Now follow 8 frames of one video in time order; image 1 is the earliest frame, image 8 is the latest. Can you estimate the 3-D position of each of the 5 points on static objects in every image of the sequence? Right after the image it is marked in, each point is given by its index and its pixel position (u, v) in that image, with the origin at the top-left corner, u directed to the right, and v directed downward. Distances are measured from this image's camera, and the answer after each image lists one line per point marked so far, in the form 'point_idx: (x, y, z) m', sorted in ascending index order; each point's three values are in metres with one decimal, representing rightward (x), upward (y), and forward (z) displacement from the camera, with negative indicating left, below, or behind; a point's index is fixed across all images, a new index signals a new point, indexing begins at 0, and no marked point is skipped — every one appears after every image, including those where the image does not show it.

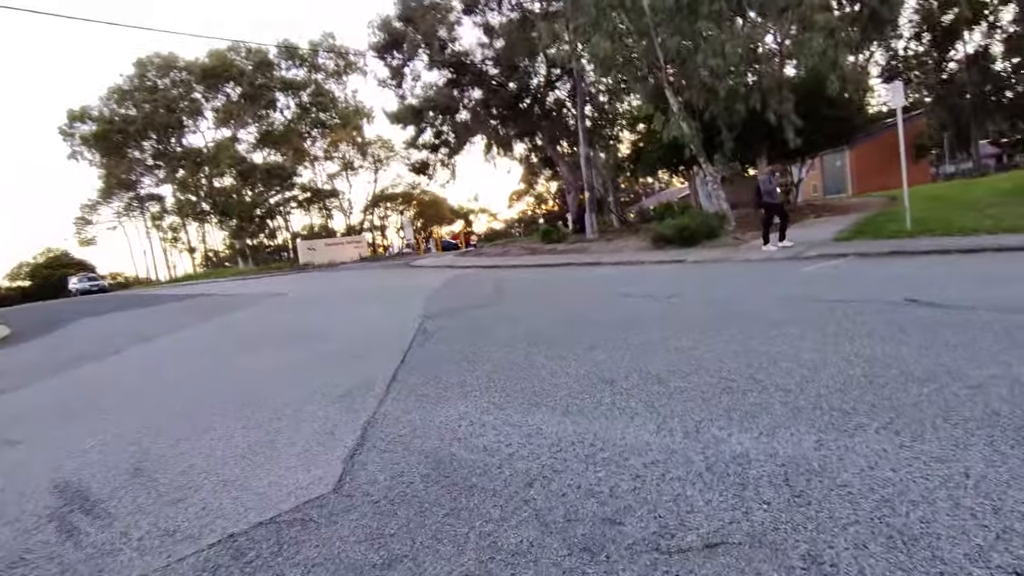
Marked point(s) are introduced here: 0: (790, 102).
0: (+8.9, +6.0, +19.1) m
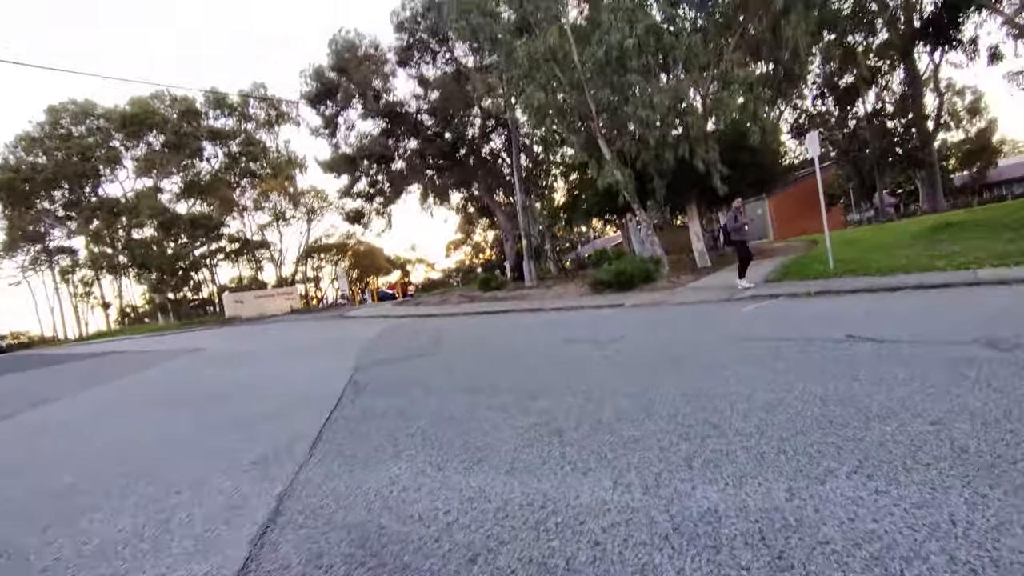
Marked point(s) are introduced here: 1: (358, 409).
0: (+6.7, +4.6, +19.9) m
1: (-1.8, -1.4, +6.9) m
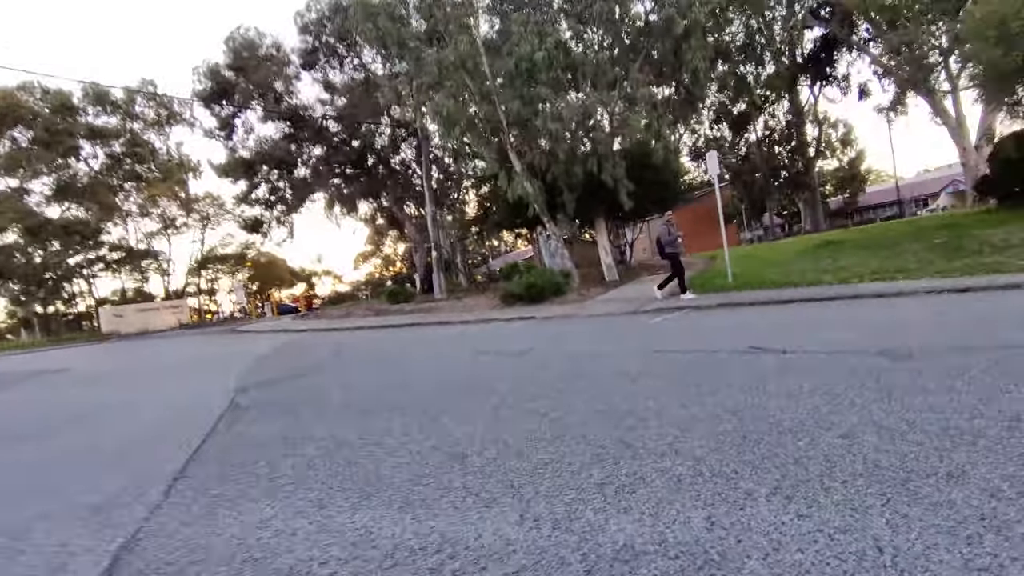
0: (+3.7, +4.2, +20.3) m
1: (-2.8, -1.5, +6.0) m
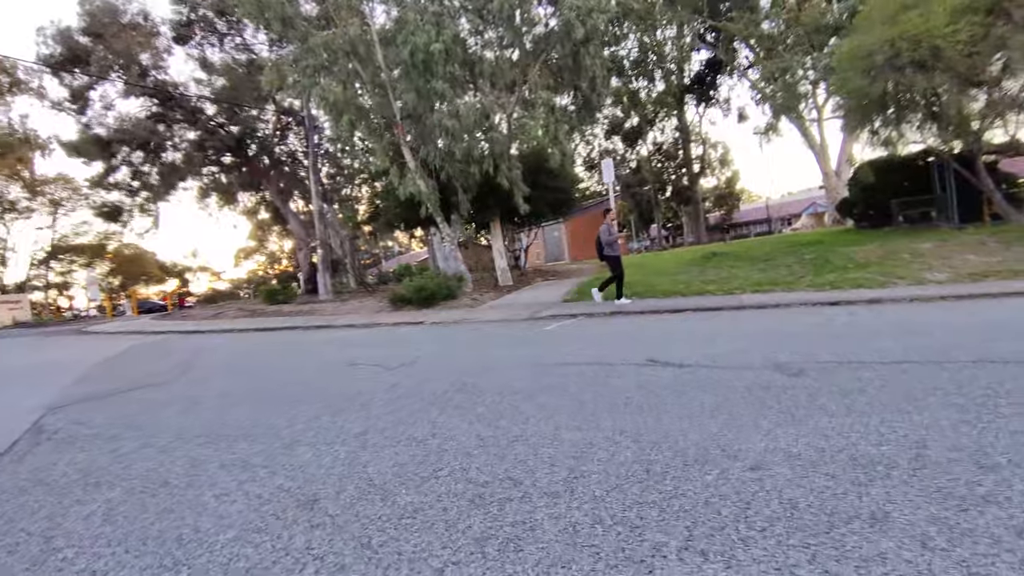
0: (+0.2, +4.0, +19.9) m
1: (-3.9, -1.5, +4.7) m
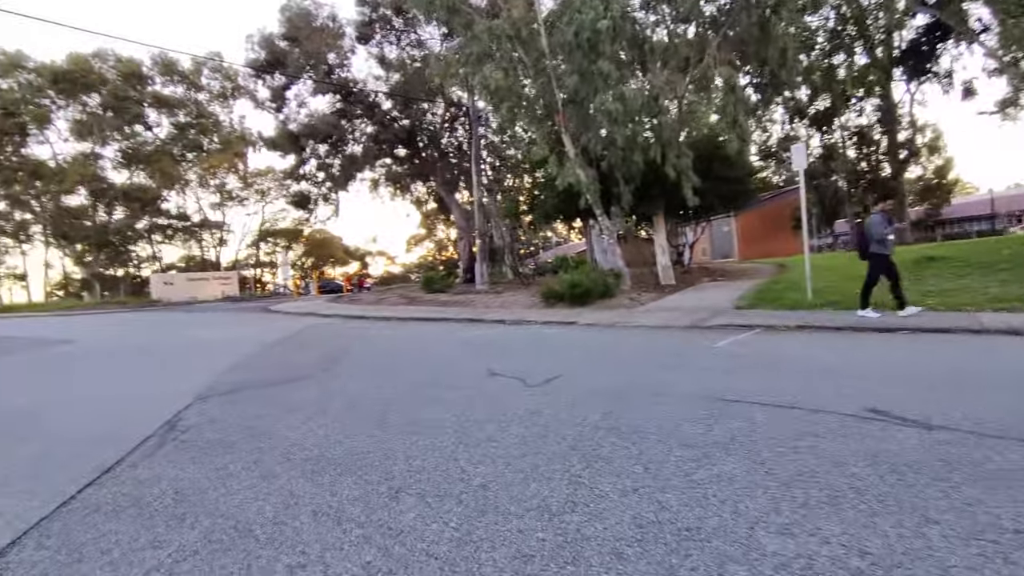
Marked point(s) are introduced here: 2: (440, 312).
0: (+5.3, +3.9, +17.9) m
1: (-2.8, -1.4, +4.4) m
2: (-2.2, -0.7, +18.5) m
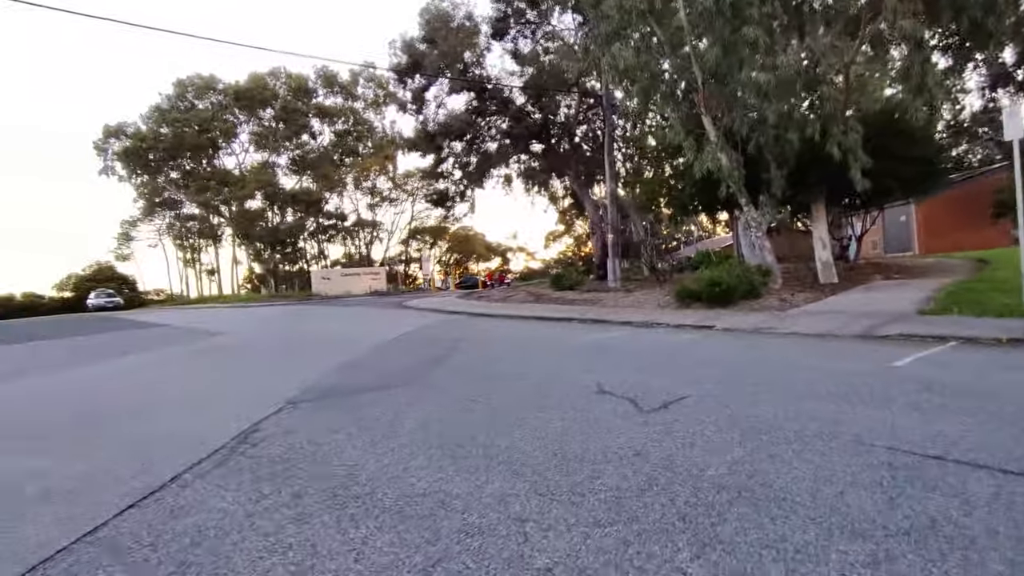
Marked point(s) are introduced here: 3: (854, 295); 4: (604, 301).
0: (+8.8, +4.0, +15.2) m
1: (-2.3, -1.5, +3.9) m
2: (+1.6, -0.7, +17.6) m
3: (+9.0, -0.2, +15.6) m
4: (+3.0, -0.4, +19.2) m
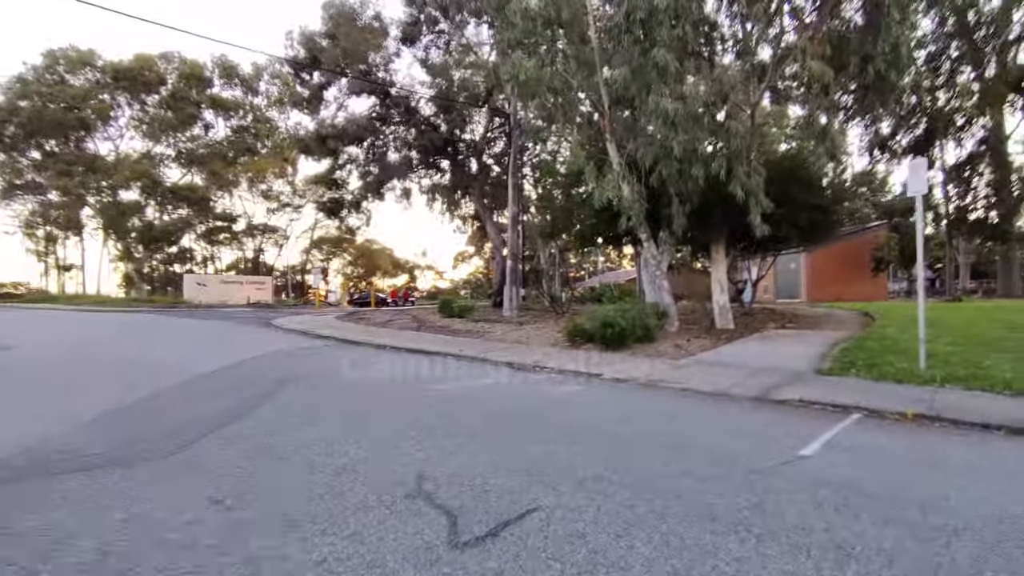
0: (+6.0, +2.7, +14.4) m
1: (-3.5, -1.6, +1.5) m
2: (-1.7, -1.4, +15.5) m
3: (+5.9, -1.4, +14.8) m
4: (-0.5, -1.3, +17.3) m
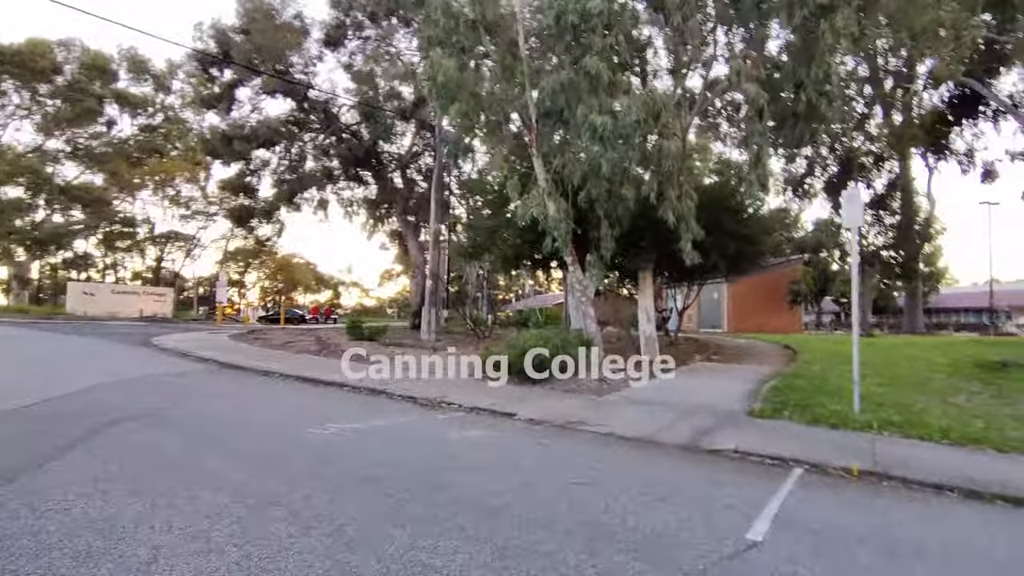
0: (+4.1, +2.0, +13.7) m
1: (-3.9, -1.5, -0.5) m
2: (-3.8, -1.9, +13.7) m
3: (+3.8, -2.1, +13.8) m
4: (-2.9, -1.9, +15.7) m
